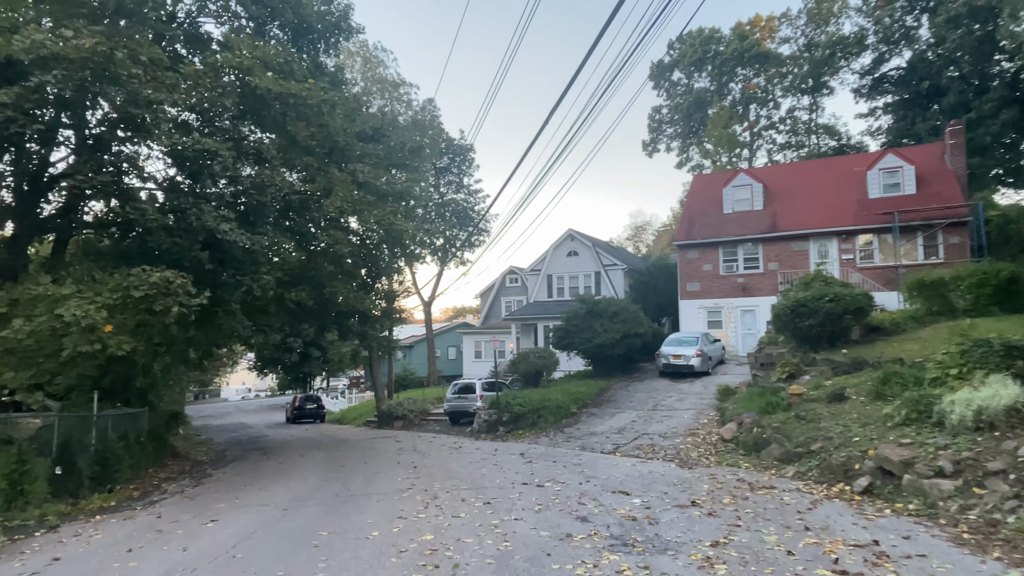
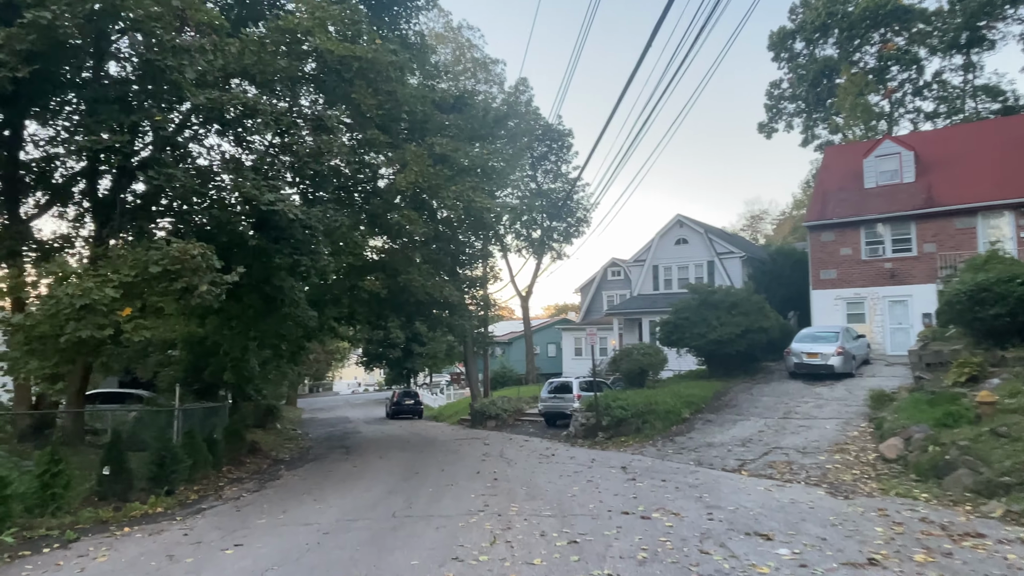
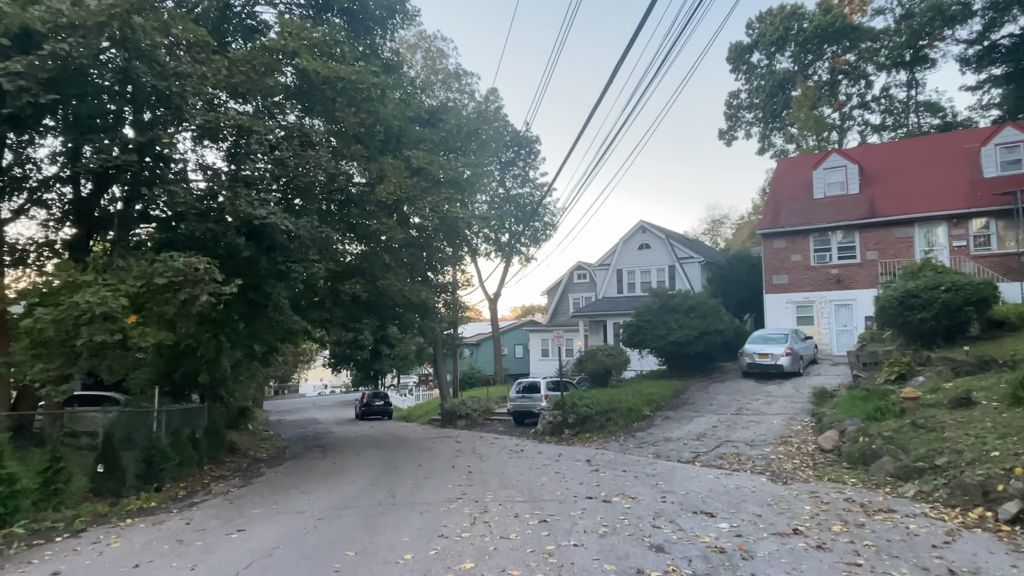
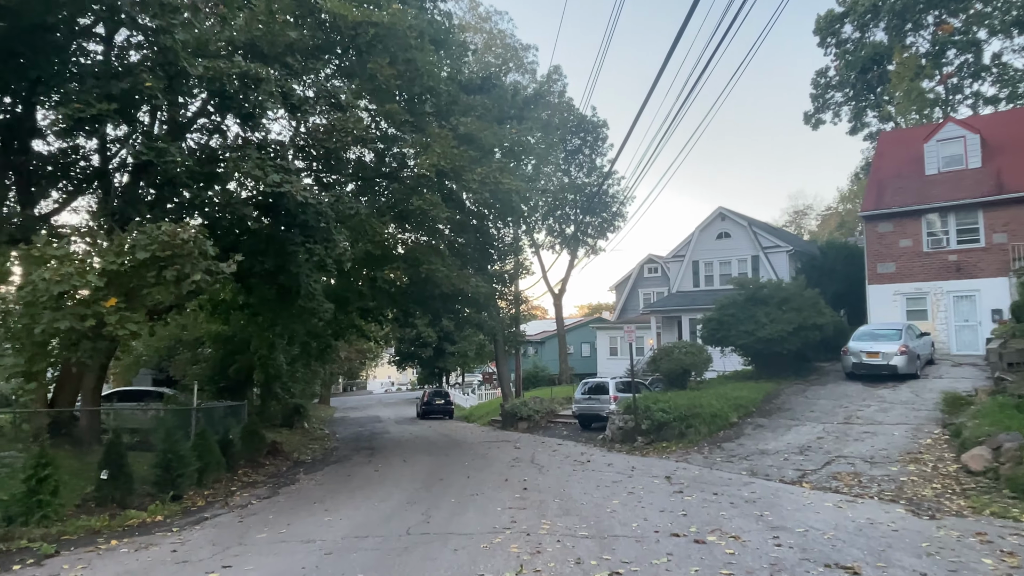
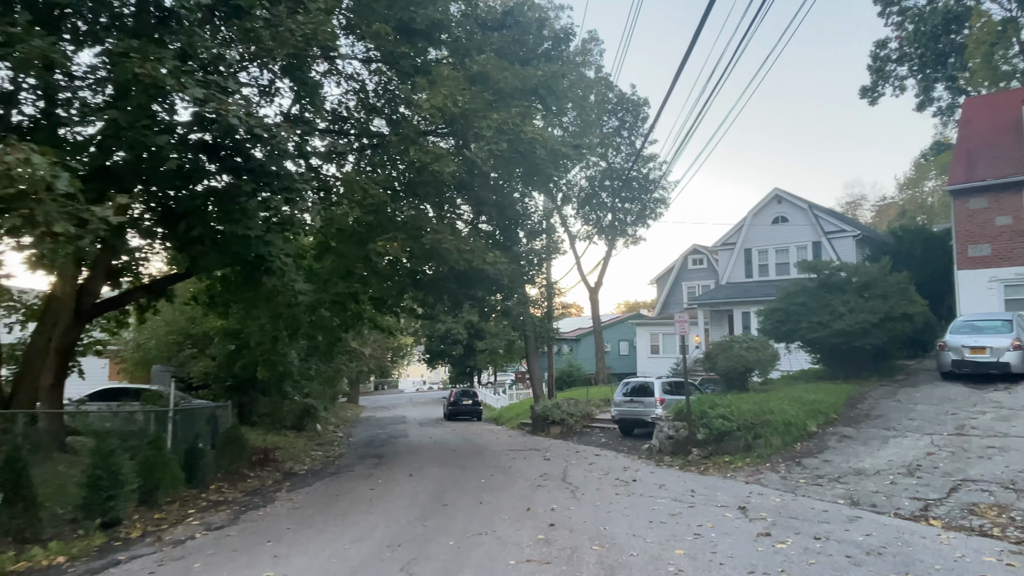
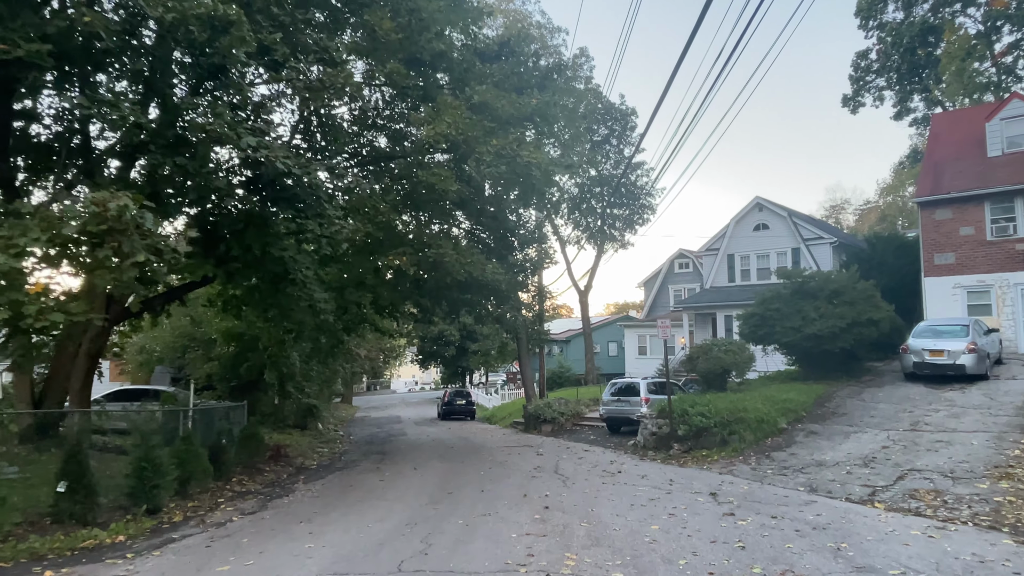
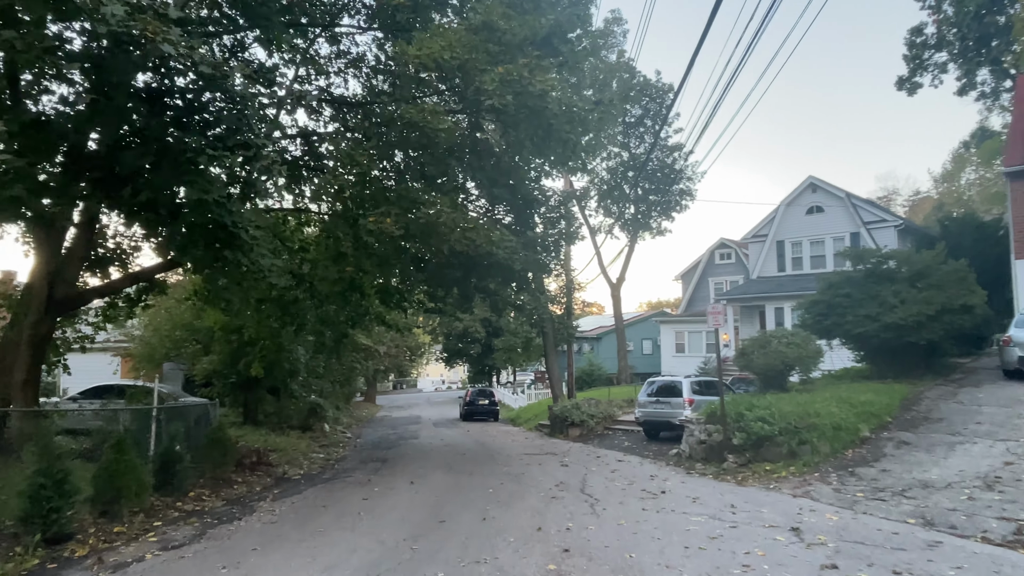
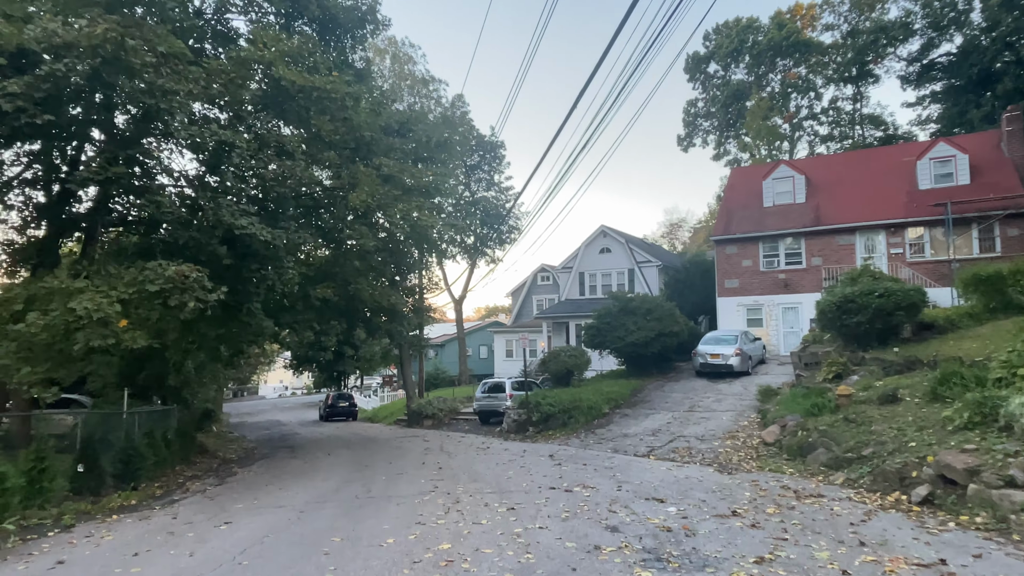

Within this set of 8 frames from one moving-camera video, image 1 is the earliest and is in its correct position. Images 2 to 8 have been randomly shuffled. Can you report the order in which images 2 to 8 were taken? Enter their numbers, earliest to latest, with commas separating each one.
8, 3, 2, 4, 6, 5, 7
